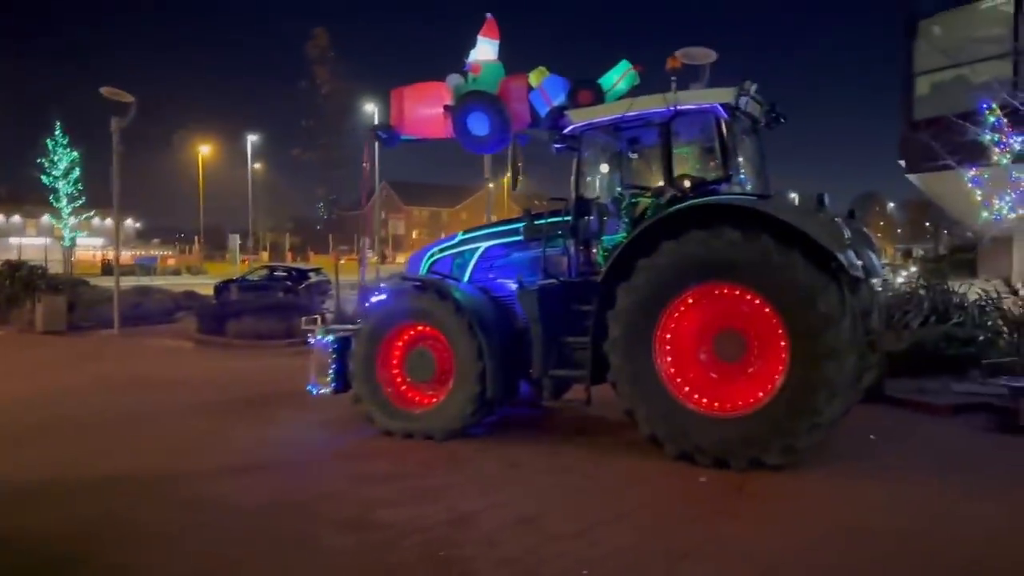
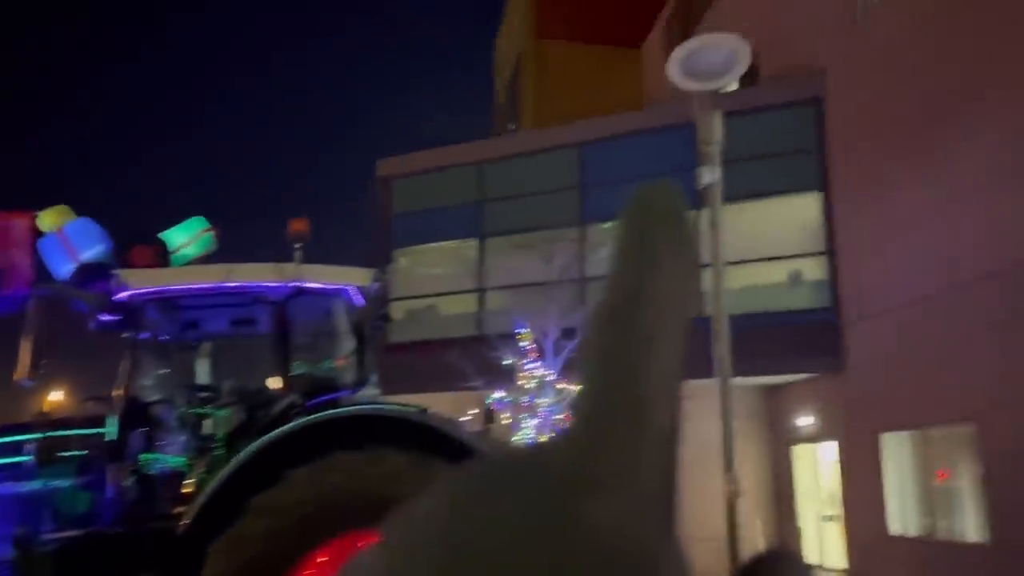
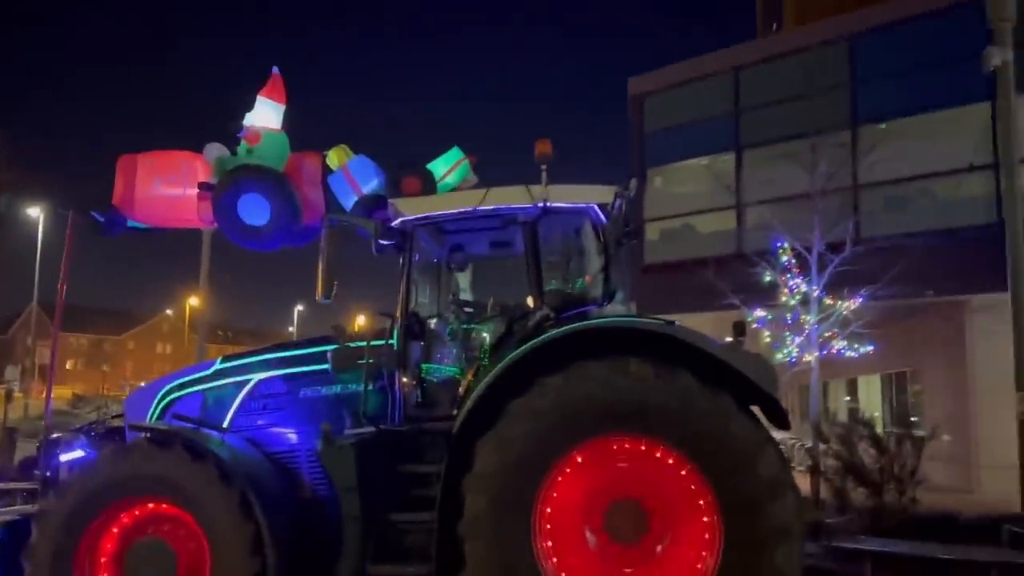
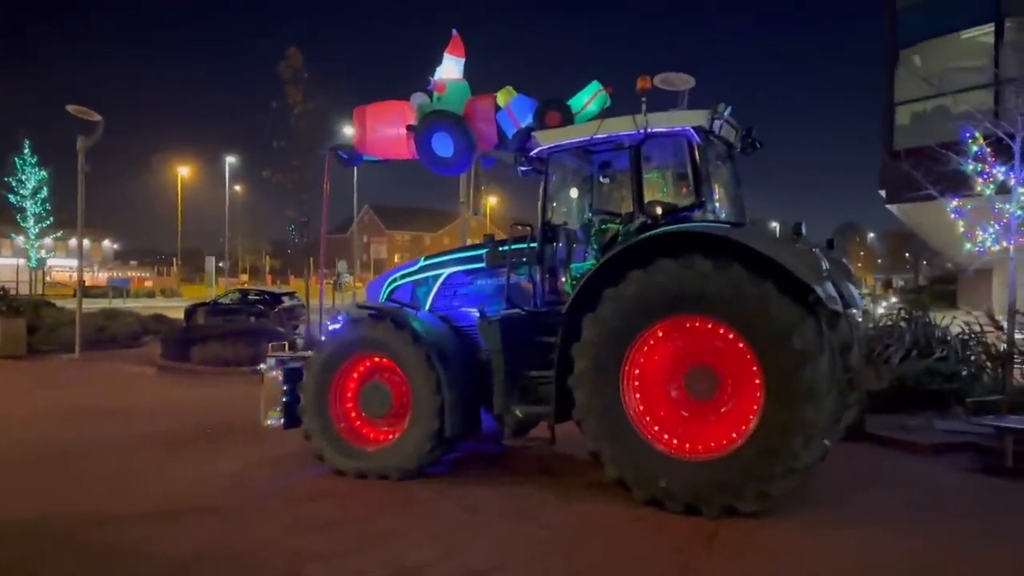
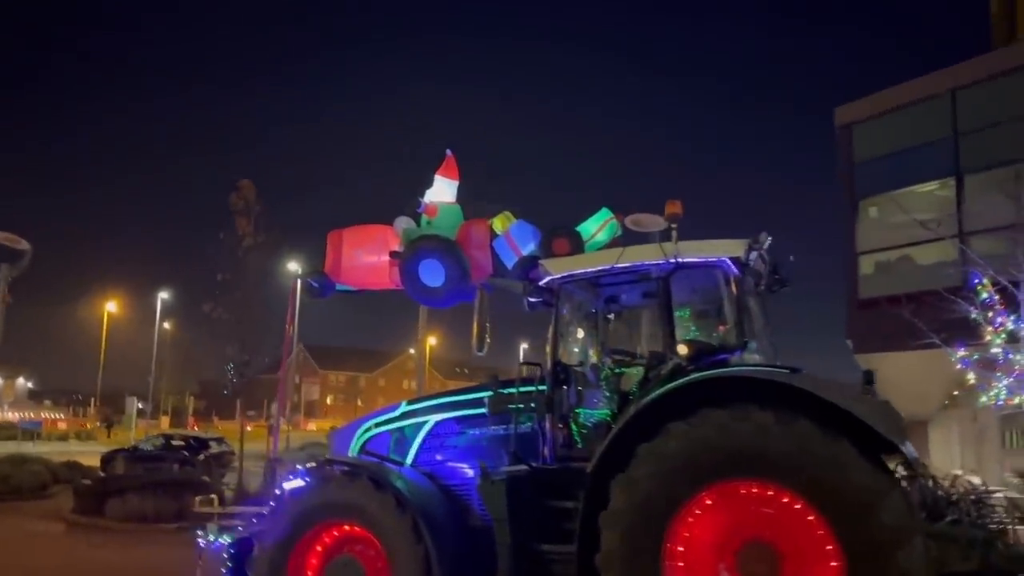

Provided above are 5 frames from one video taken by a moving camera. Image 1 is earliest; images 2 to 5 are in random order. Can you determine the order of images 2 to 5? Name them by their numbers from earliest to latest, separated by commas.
4, 5, 3, 2
